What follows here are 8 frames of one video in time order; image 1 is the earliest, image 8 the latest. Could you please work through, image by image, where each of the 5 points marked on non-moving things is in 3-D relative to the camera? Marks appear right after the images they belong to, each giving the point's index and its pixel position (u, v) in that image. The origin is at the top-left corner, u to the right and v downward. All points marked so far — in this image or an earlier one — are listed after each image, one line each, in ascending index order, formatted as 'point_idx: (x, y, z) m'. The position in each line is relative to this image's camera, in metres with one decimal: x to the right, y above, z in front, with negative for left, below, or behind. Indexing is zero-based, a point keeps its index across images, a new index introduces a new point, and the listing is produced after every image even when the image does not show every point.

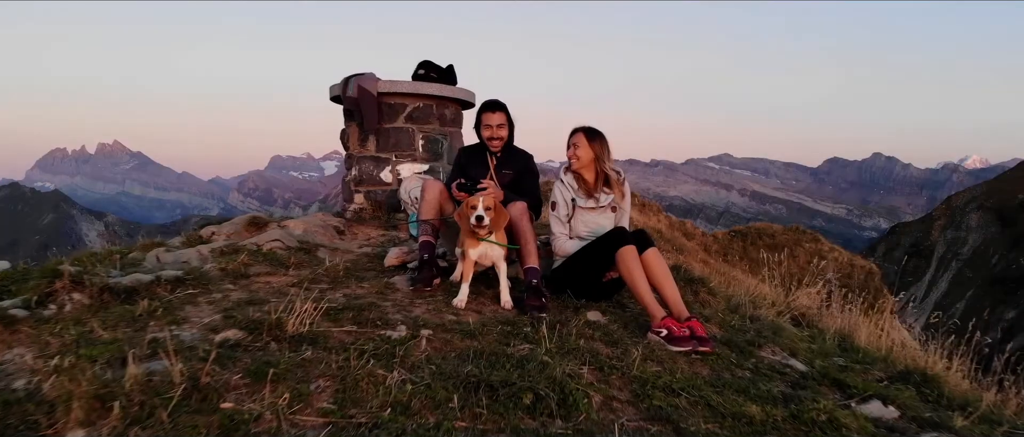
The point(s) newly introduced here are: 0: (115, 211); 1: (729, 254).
0: (-13.7, +0.3, +18.9) m
1: (+7.5, -1.3, +19.2) m
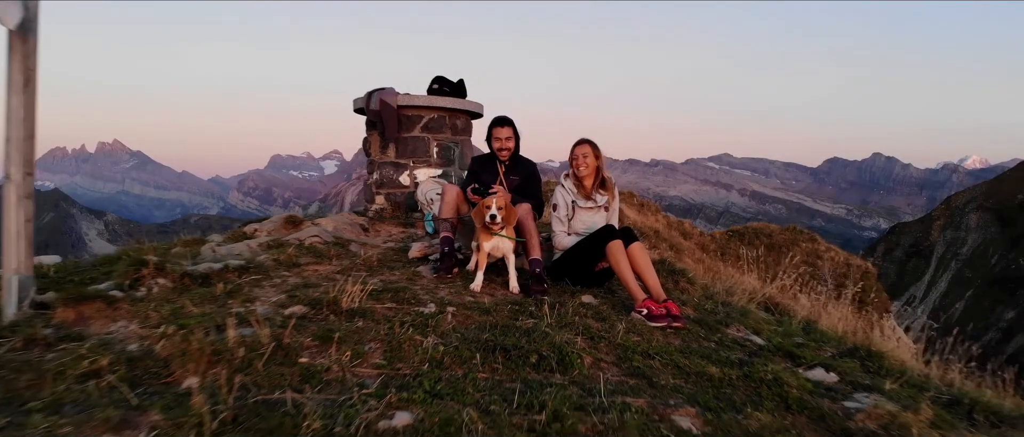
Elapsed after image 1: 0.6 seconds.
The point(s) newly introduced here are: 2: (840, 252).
0: (-13.7, +0.3, +19.0) m
1: (+7.5, -1.3, +19.3) m
2: (+11.6, -1.2, +19.4) m
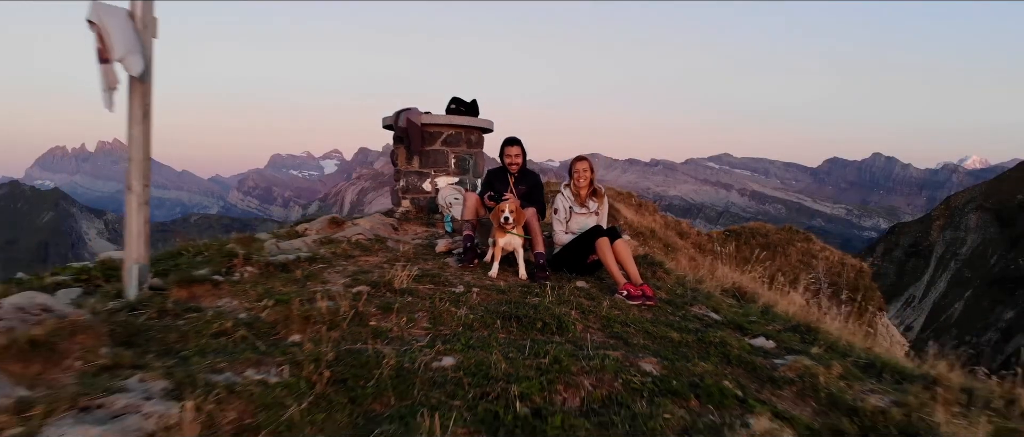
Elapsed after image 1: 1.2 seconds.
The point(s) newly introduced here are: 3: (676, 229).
0: (-13.7, +0.3, +19.2) m
1: (+7.5, -1.3, +19.4) m
2: (+11.6, -1.2, +19.6) m
3: (+6.1, -0.4, +20.2) m
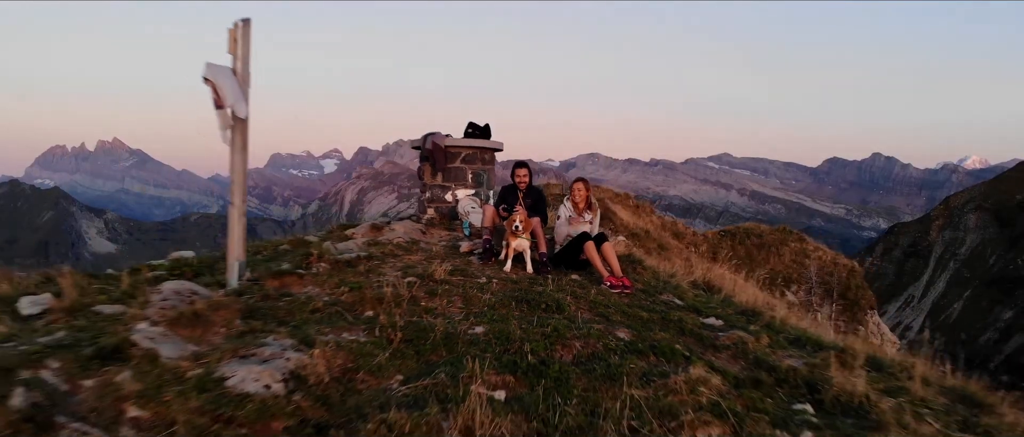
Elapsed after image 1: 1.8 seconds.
0: (-13.7, +0.4, +19.4) m
1: (+7.5, -1.3, +19.6) m
2: (+11.6, -1.2, +19.8) m
3: (+6.1, -0.4, +20.4) m
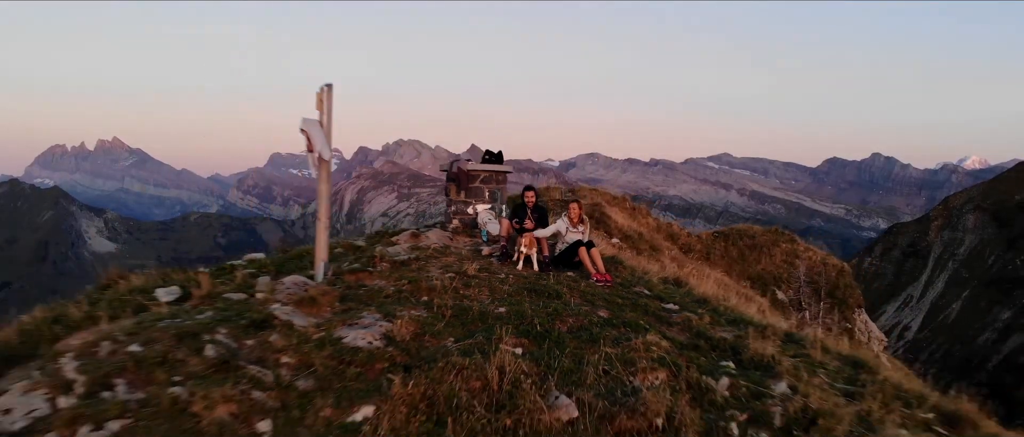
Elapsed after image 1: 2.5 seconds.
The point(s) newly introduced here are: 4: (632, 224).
0: (-13.7, +0.3, +19.7) m
1: (+7.5, -1.3, +19.9) m
2: (+11.6, -1.2, +20.1) m
3: (+6.1, -0.5, +20.7) m
4: (+4.6, -0.2, +19.3) m
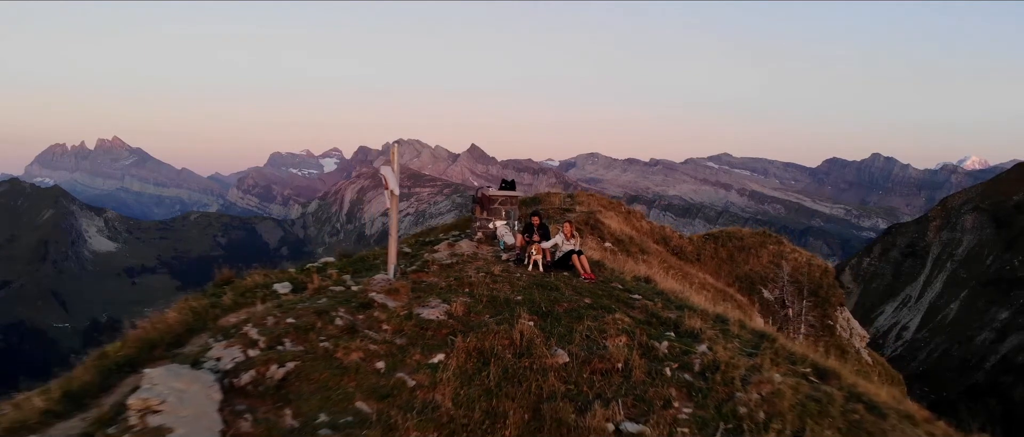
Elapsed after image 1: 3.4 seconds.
0: (-13.7, +0.3, +20.1) m
1: (+7.5, -1.3, +20.4) m
2: (+11.6, -1.3, +20.5) m
3: (+6.1, -0.5, +21.1) m
4: (+4.6, -0.2, +19.7) m
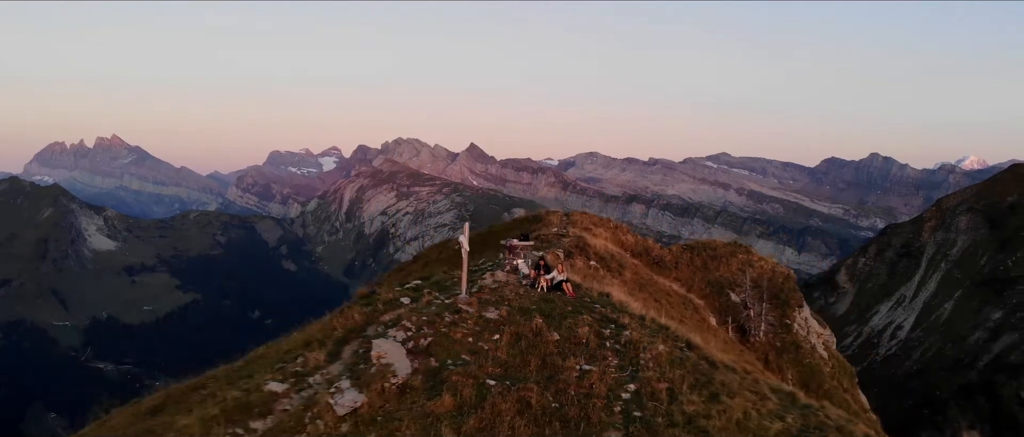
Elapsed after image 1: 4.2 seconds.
0: (-13.7, +0.1, +21.4) m
1: (+7.5, -1.6, +21.7) m
2: (+11.6, -1.5, +21.9) m
3: (+6.1, -0.7, +22.5) m
4: (+4.6, -0.4, +21.1) m
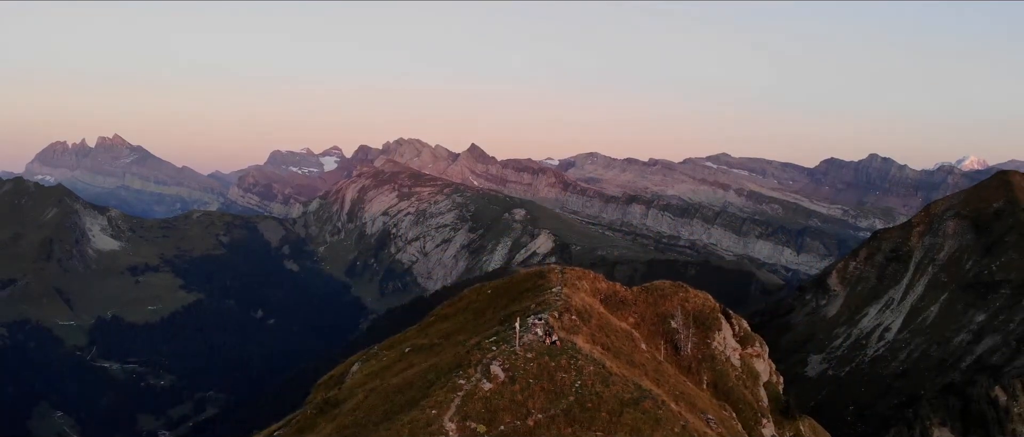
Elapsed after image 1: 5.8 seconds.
0: (-13.3, -1.3, +26.3) m
1: (+7.9, -3.0, +26.6) m
2: (+12.0, -3.0, +26.7) m
3: (+6.5, -2.2, +27.3) m
4: (+4.9, -1.9, +25.9) m
